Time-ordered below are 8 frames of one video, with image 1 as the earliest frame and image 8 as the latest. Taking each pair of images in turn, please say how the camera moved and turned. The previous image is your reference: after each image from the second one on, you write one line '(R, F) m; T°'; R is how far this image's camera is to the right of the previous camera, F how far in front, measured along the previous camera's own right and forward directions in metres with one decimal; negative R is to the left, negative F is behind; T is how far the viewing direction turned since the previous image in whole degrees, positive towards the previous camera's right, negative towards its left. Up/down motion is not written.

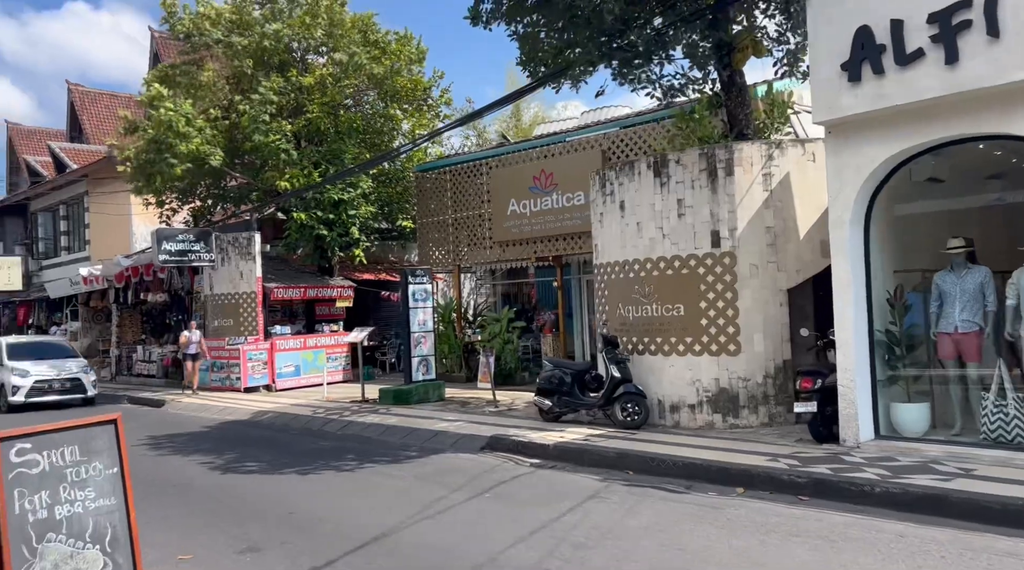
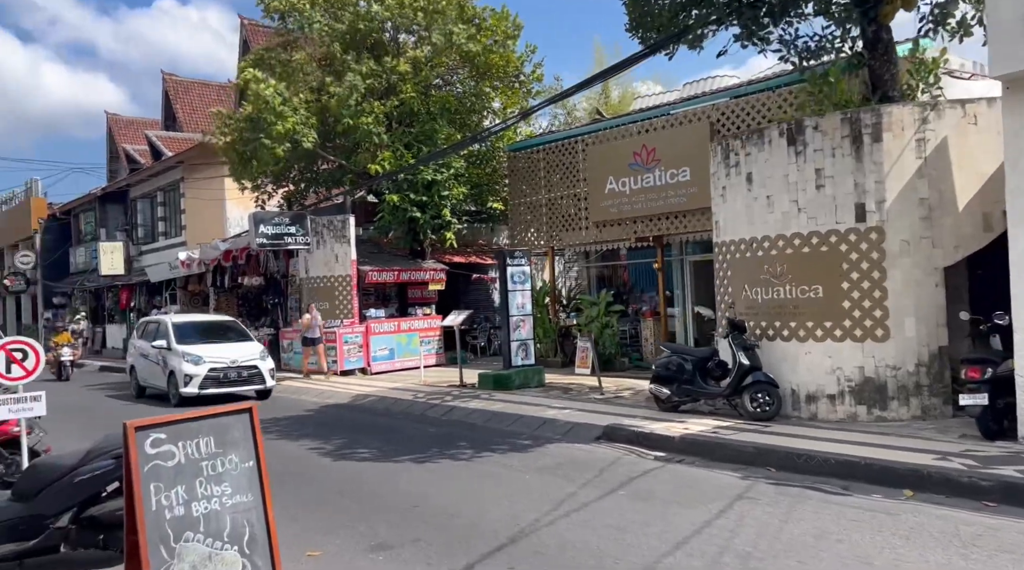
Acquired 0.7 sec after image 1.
(-0.4, +0.5) m; -5°
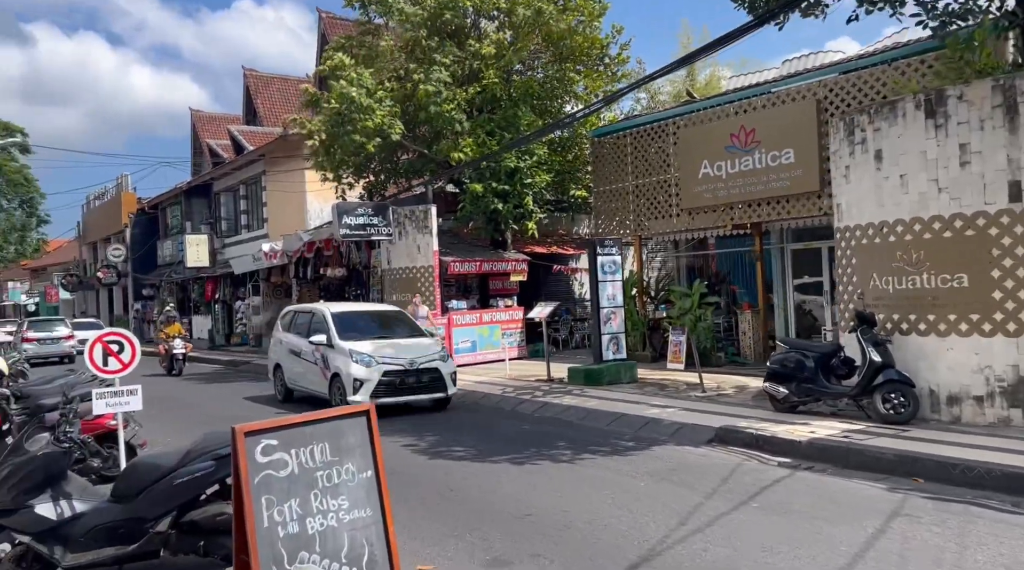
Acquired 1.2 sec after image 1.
(-0.3, +0.5) m; -5°
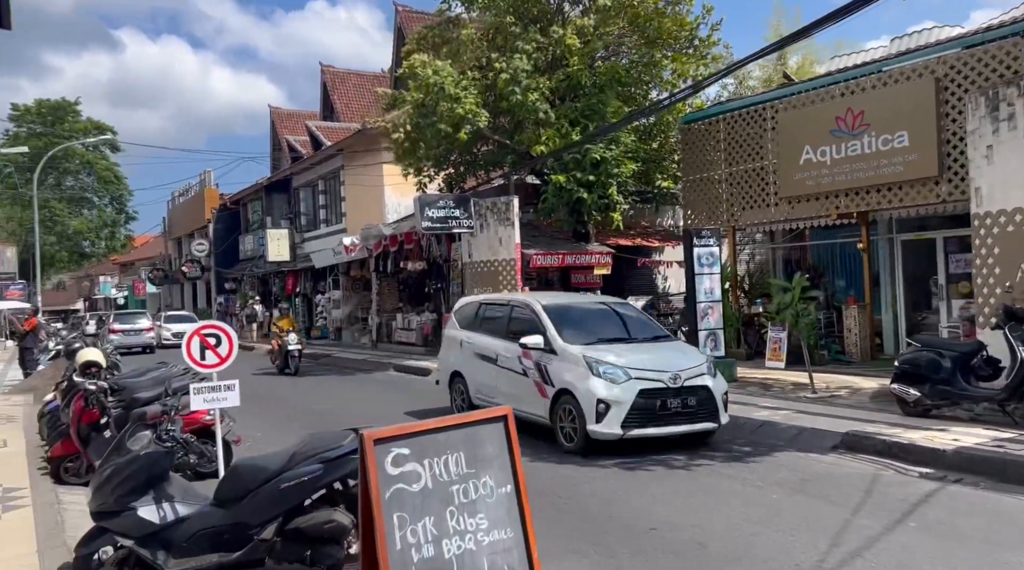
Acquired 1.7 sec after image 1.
(-0.3, +0.4) m; -5°
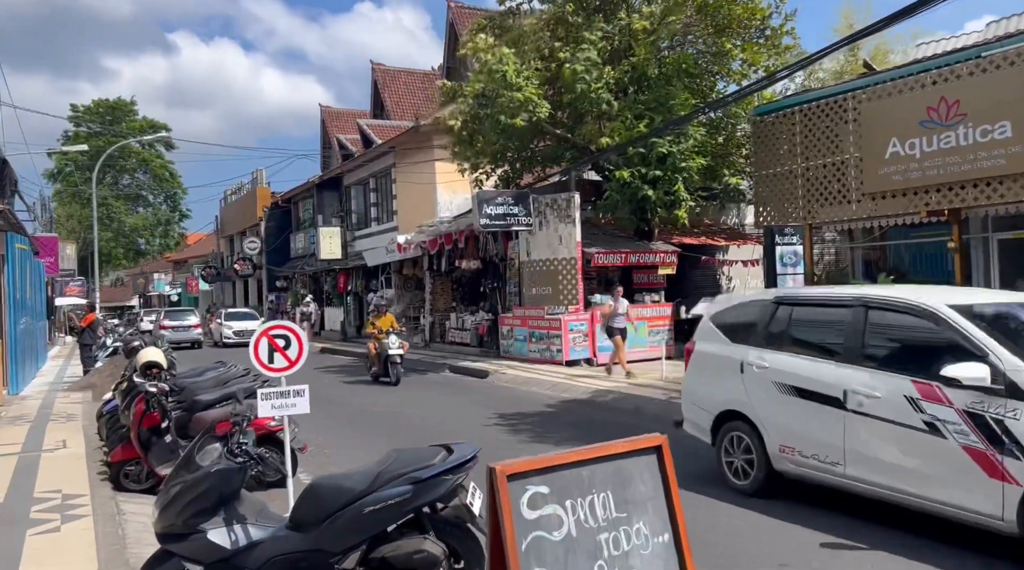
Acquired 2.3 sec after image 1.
(-0.3, +0.6) m; -3°
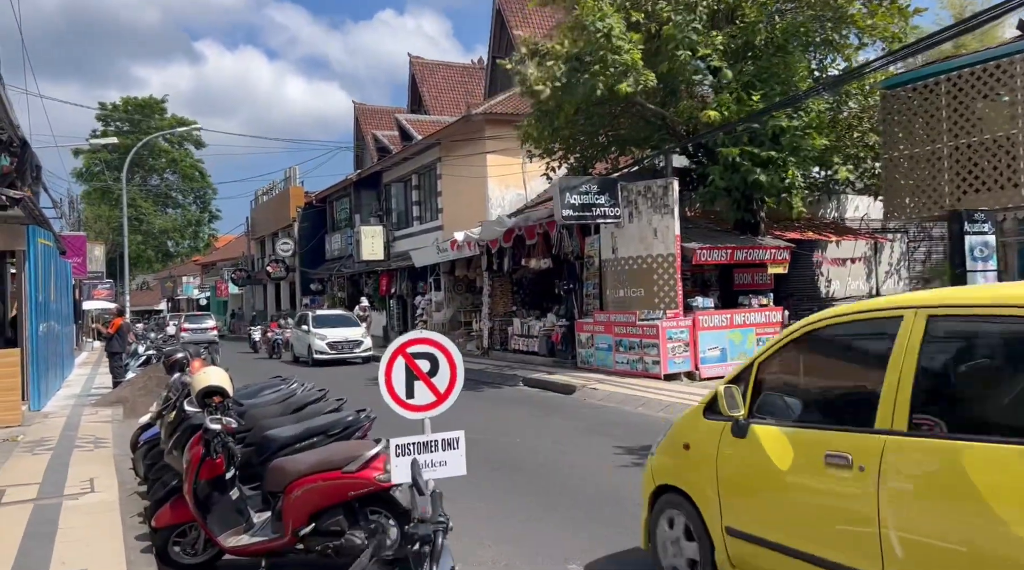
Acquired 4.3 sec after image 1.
(-1.1, +2.2) m; -1°
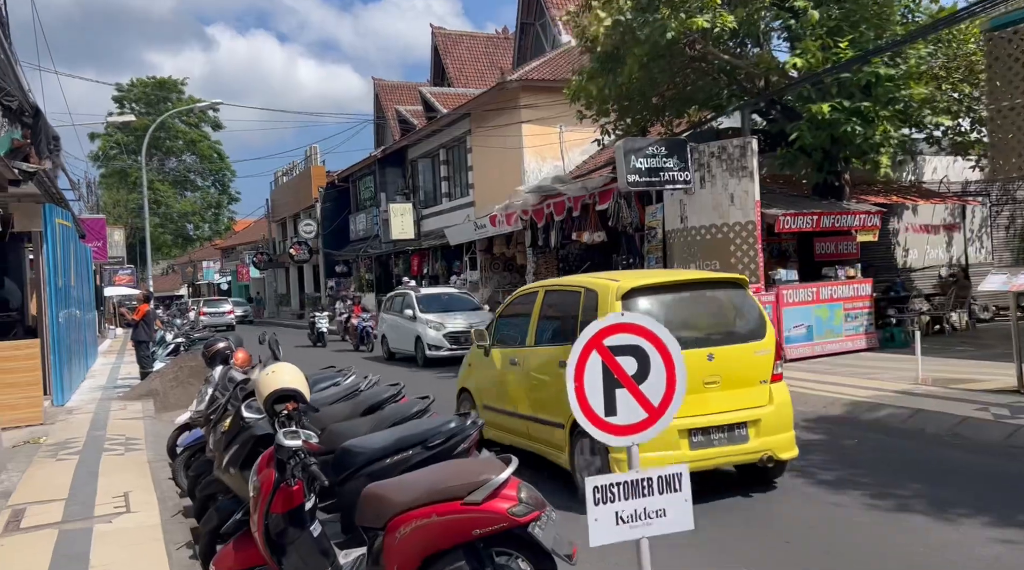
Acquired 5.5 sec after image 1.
(-0.7, +1.3) m; -1°
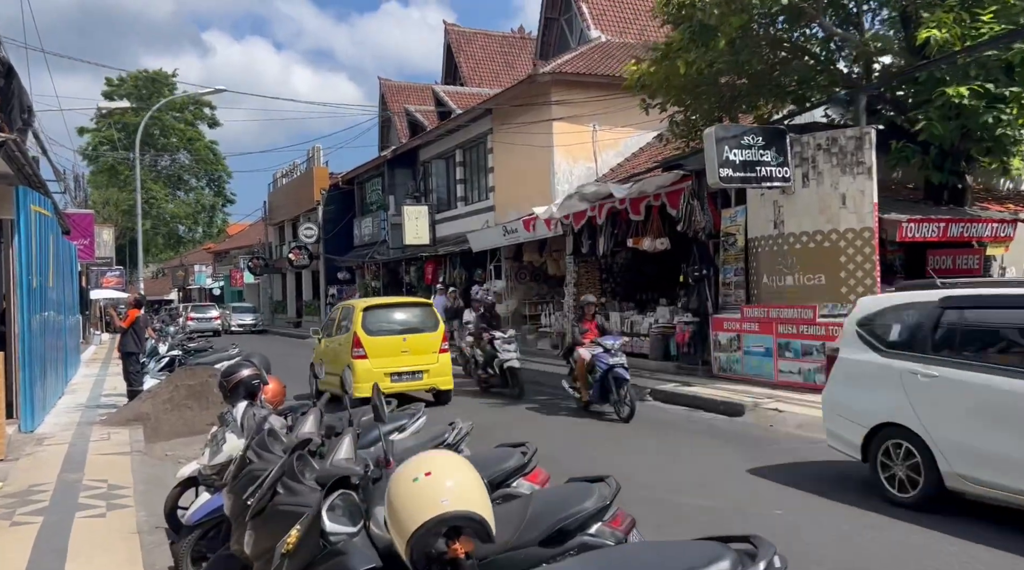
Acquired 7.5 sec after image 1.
(-1.0, +2.2) m; +1°
